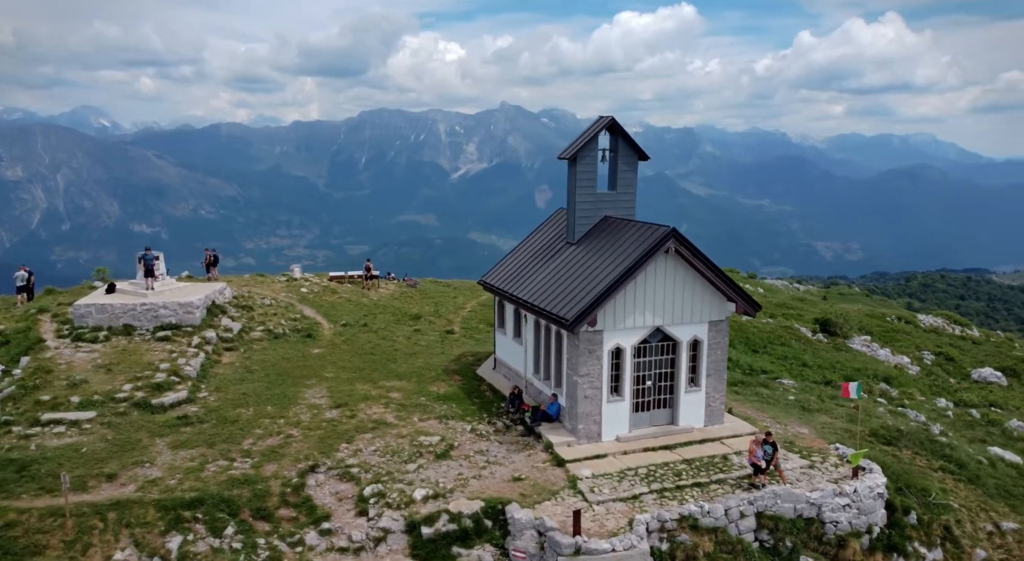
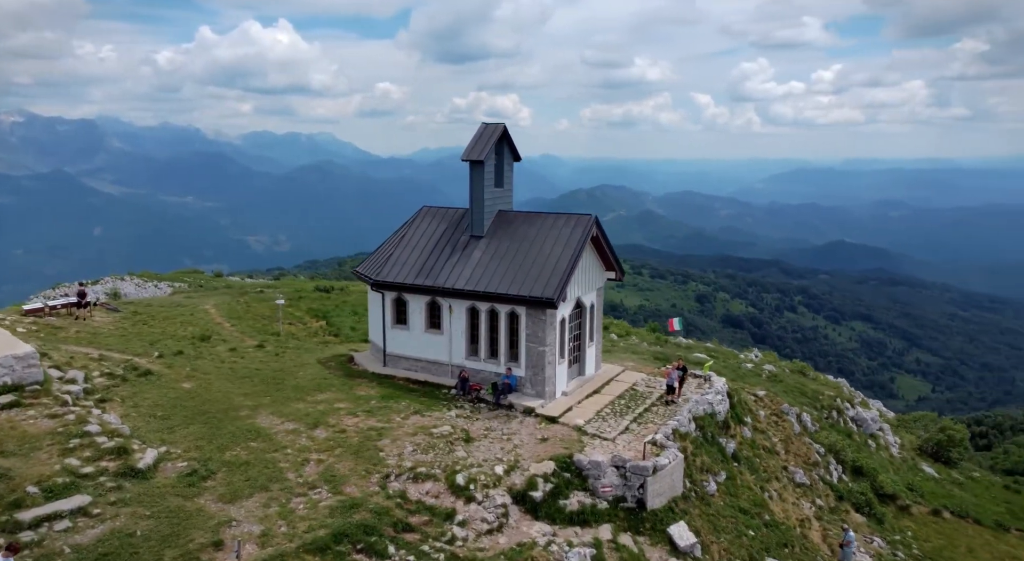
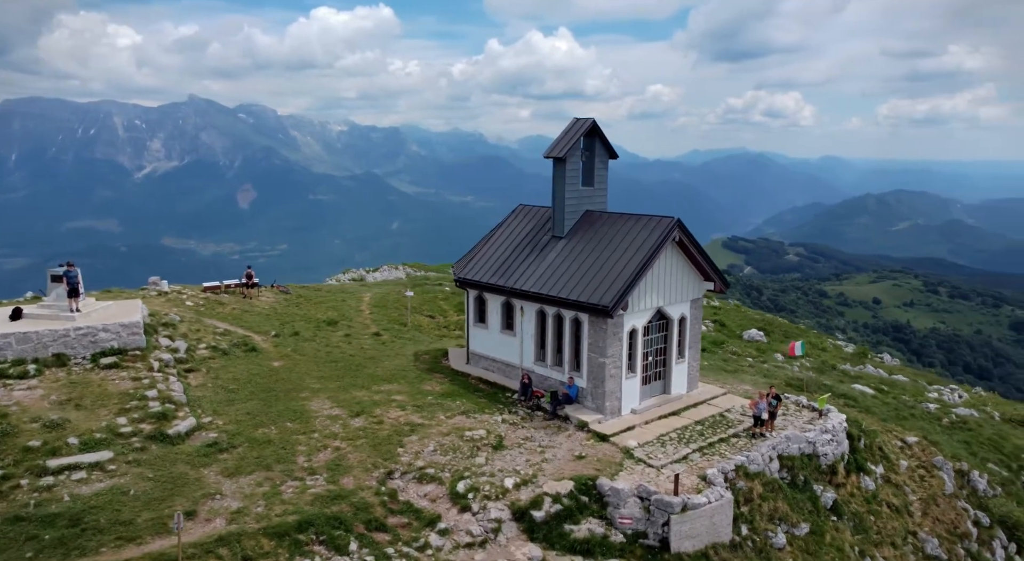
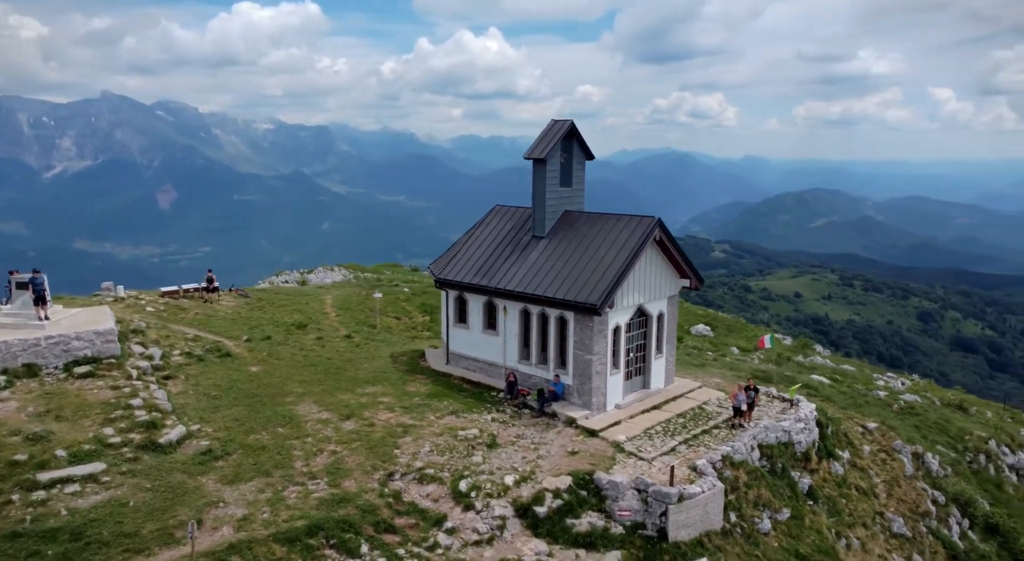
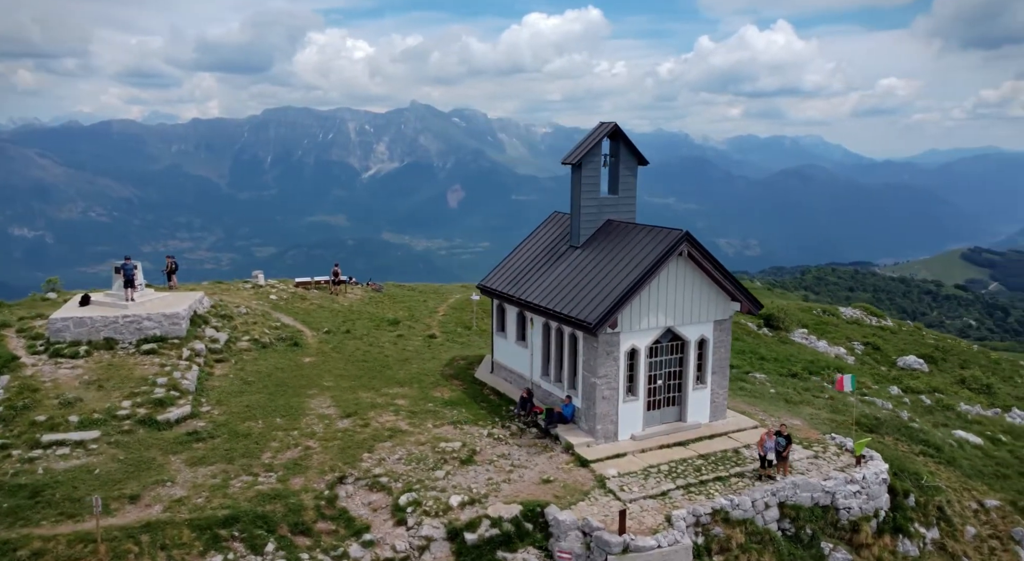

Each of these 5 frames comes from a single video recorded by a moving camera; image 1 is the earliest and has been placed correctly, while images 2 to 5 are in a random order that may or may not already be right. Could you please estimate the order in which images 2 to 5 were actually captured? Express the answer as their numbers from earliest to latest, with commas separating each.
5, 3, 4, 2
